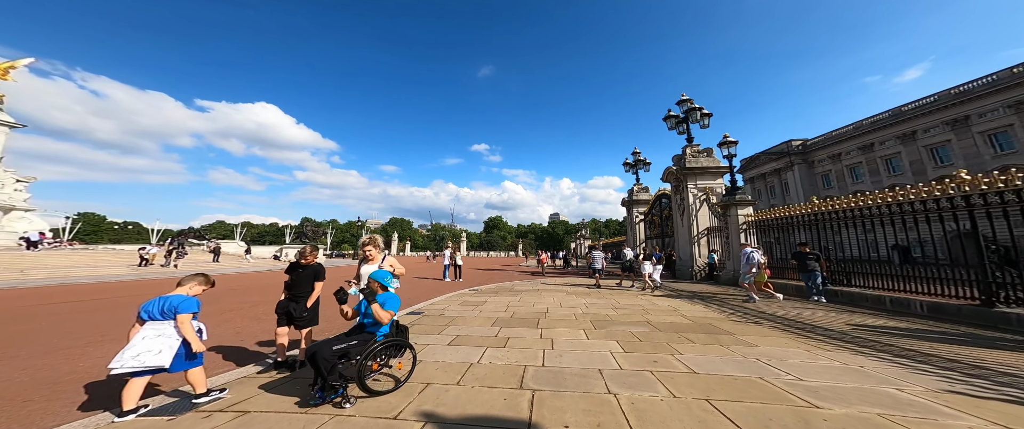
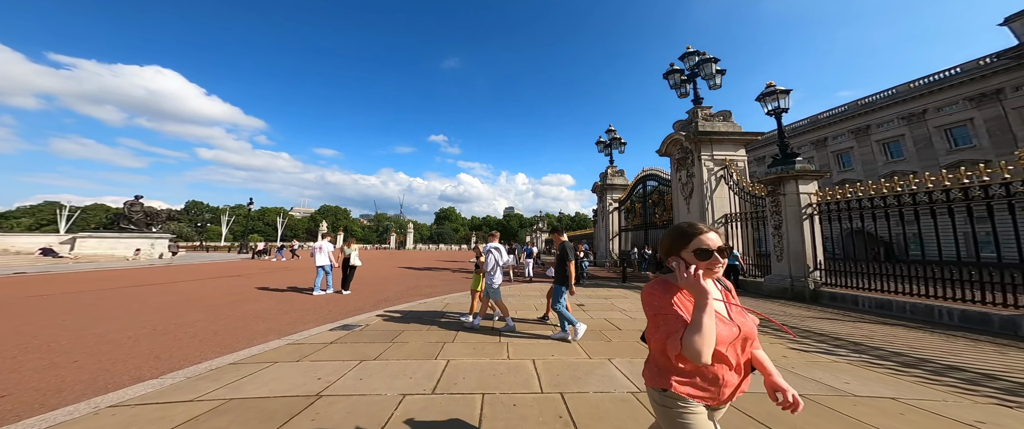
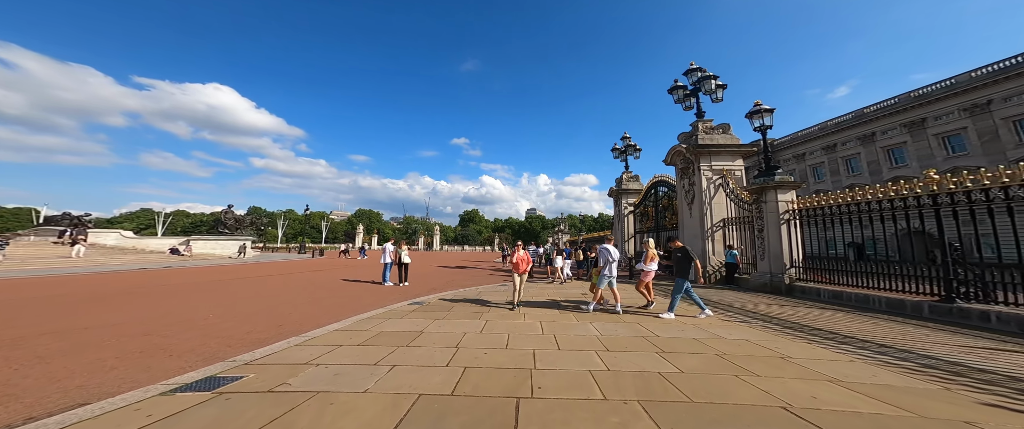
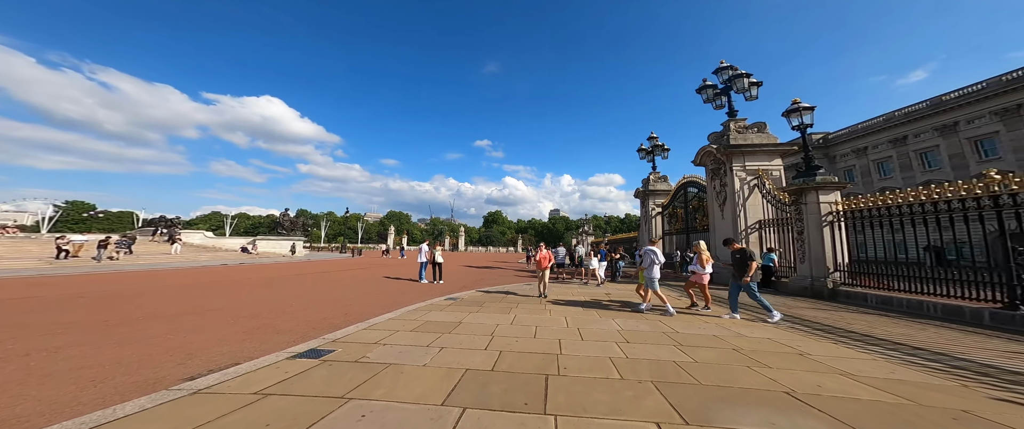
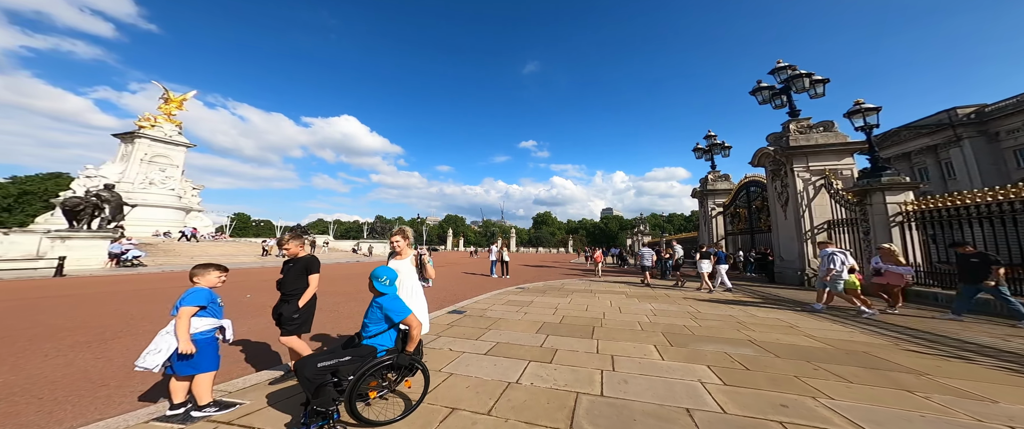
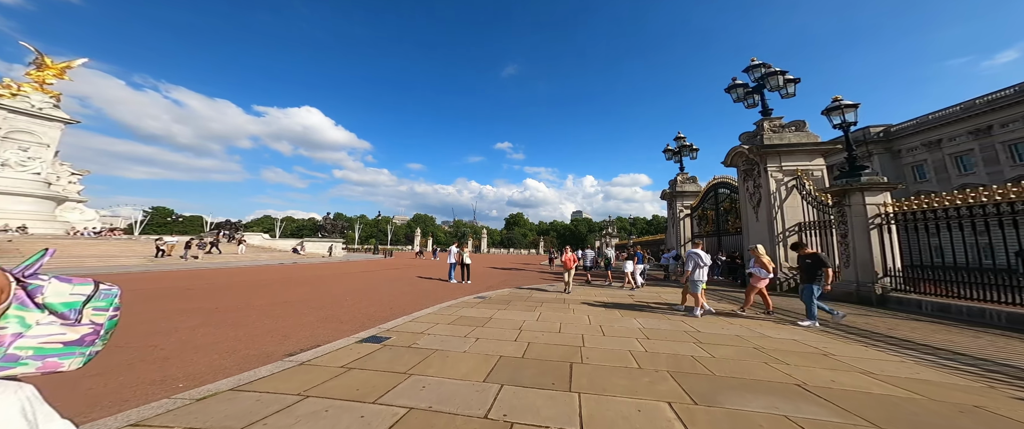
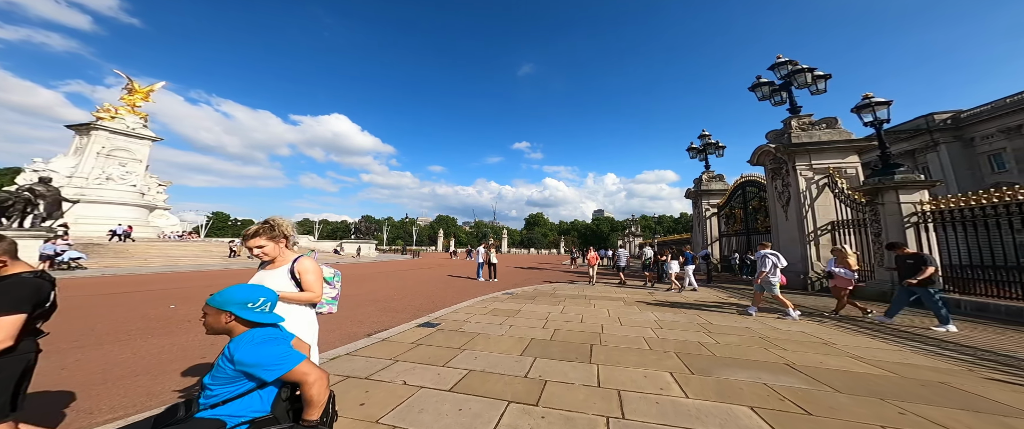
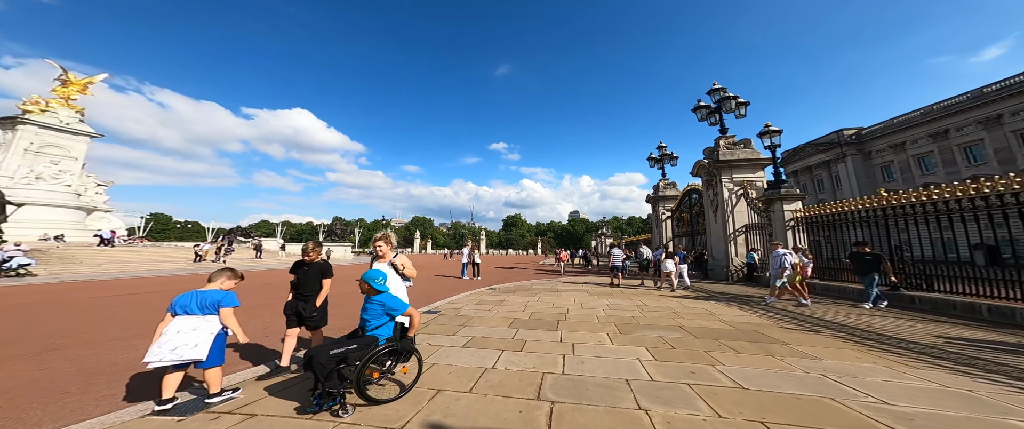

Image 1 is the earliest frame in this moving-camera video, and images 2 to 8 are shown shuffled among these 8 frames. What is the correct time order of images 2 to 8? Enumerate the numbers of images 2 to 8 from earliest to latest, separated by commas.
8, 5, 7, 6, 4, 3, 2
